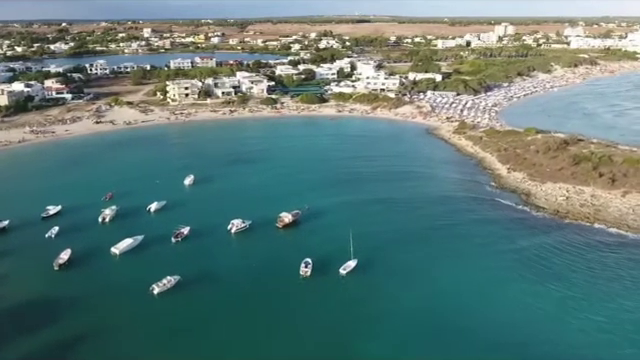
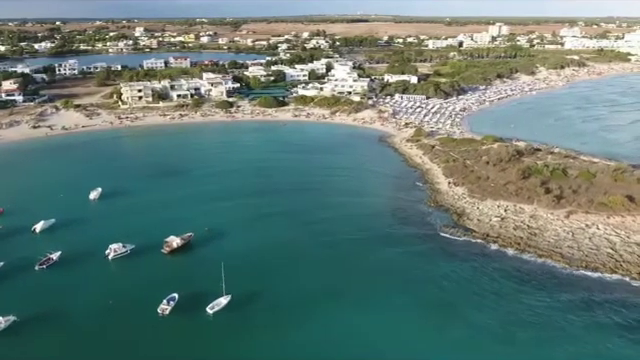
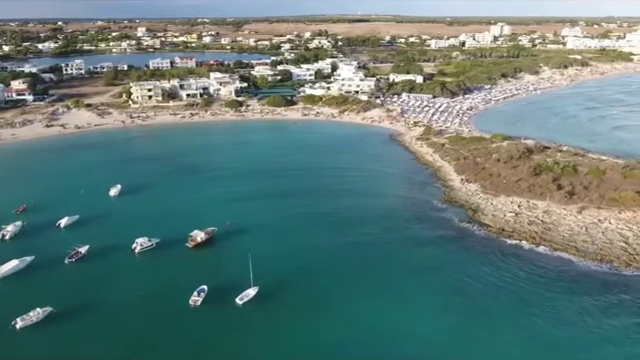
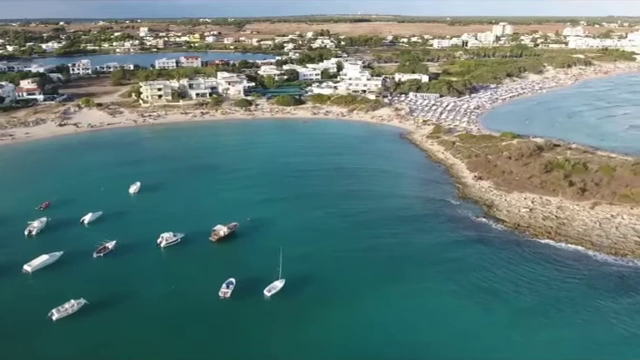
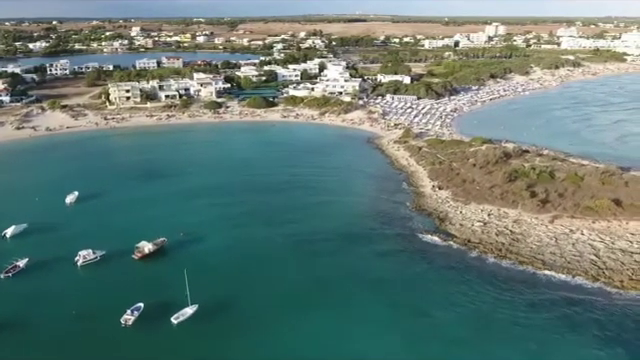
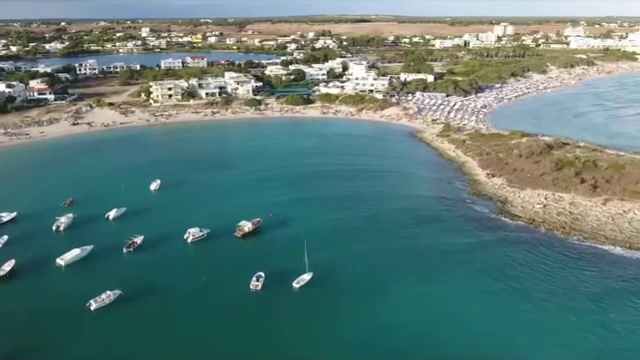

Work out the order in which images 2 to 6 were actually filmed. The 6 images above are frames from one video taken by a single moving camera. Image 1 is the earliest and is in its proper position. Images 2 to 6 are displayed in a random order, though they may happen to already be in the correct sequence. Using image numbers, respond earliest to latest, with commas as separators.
6, 4, 3, 2, 5
